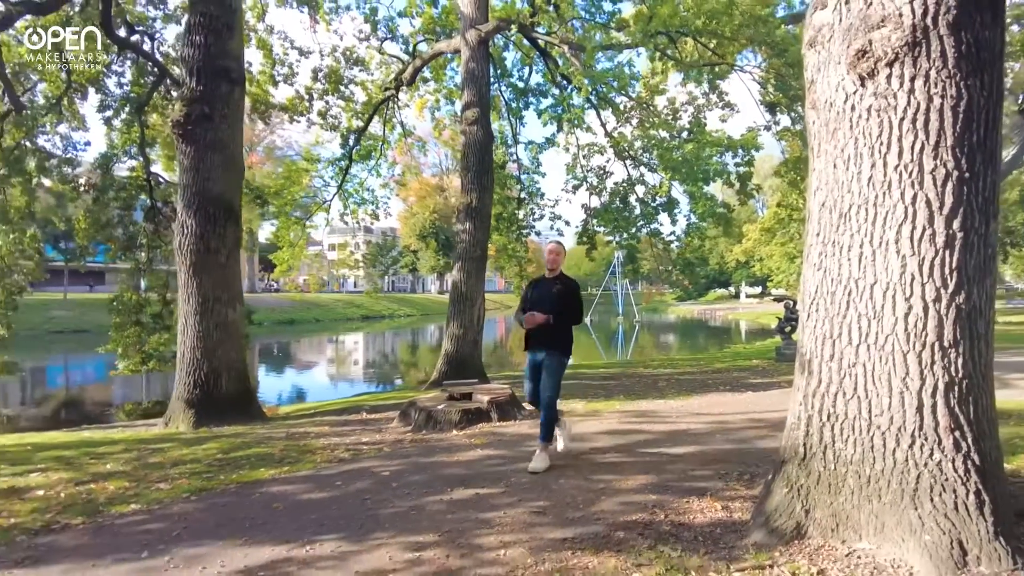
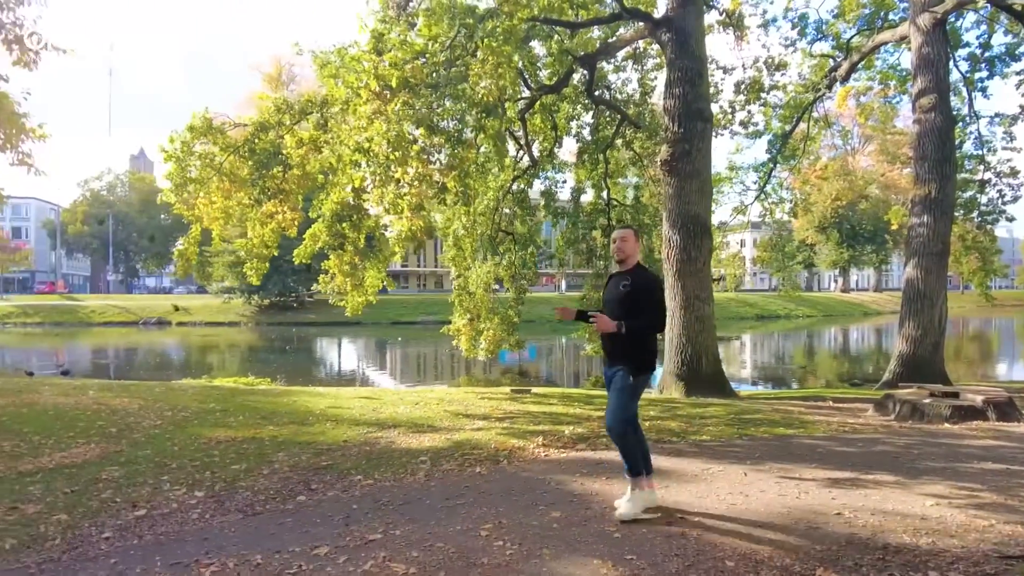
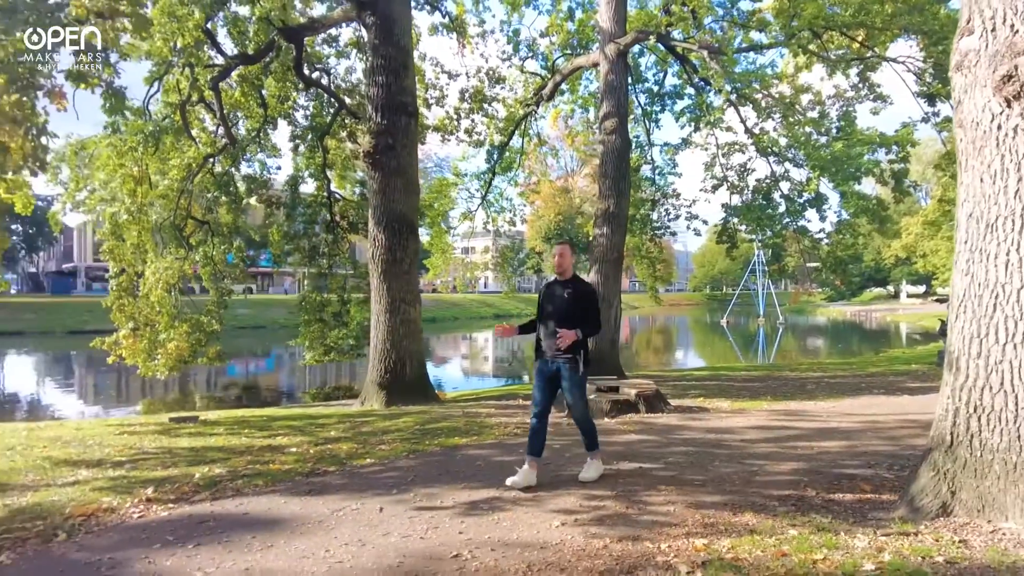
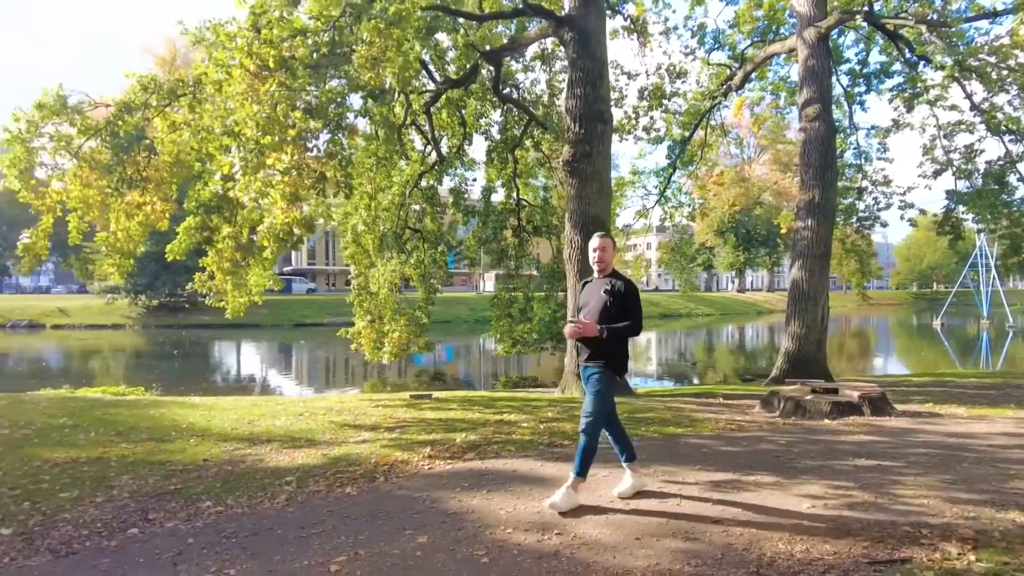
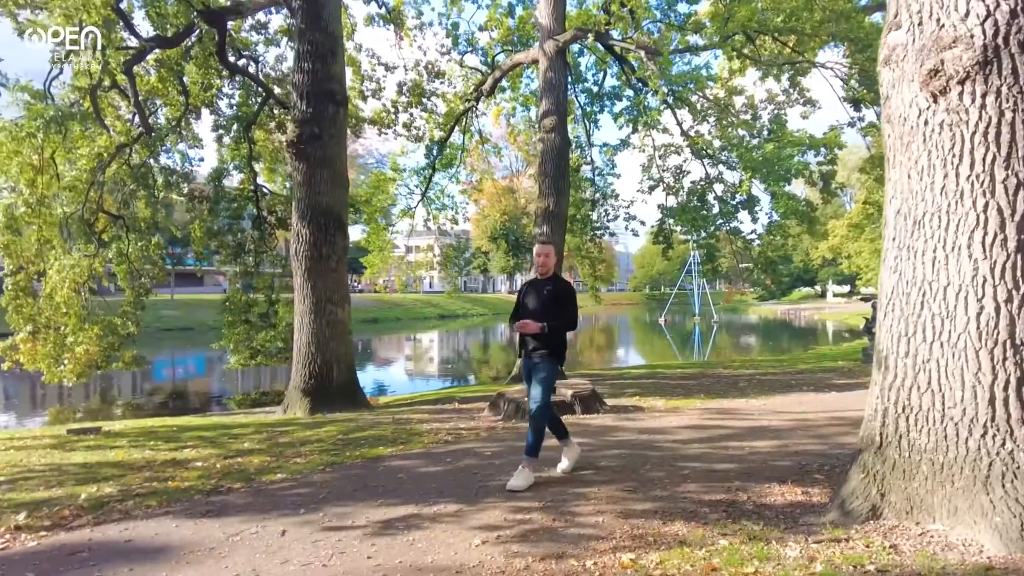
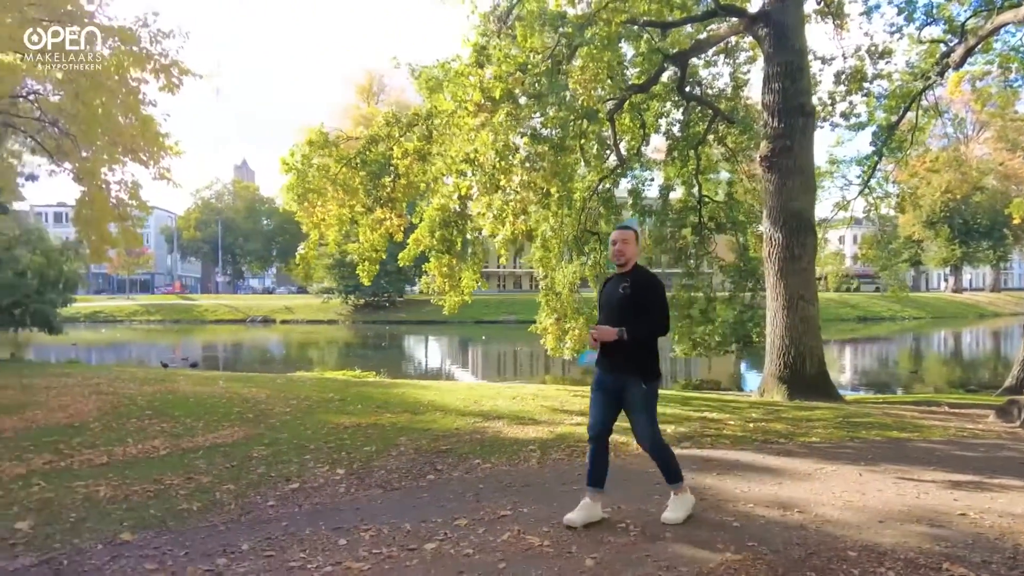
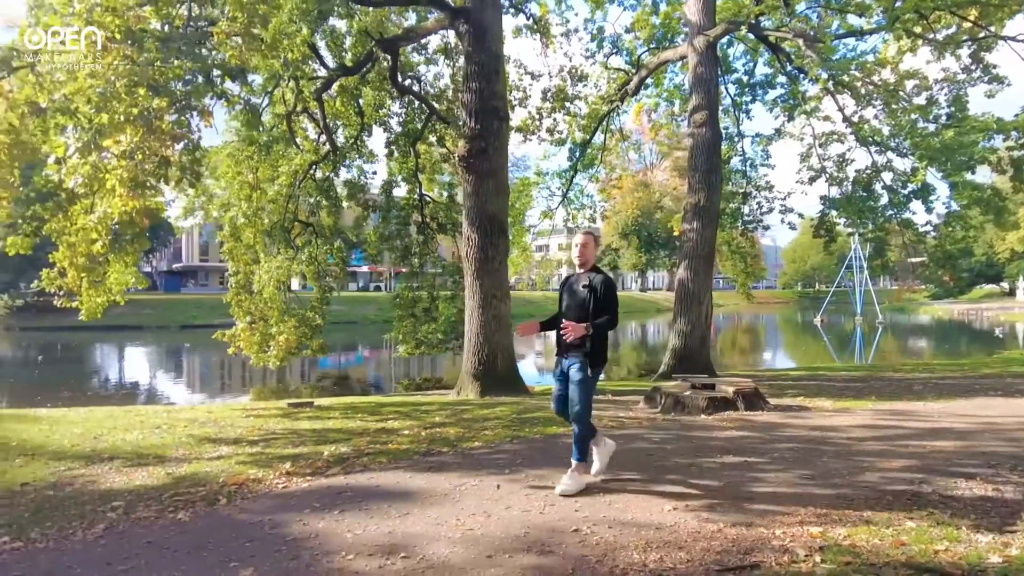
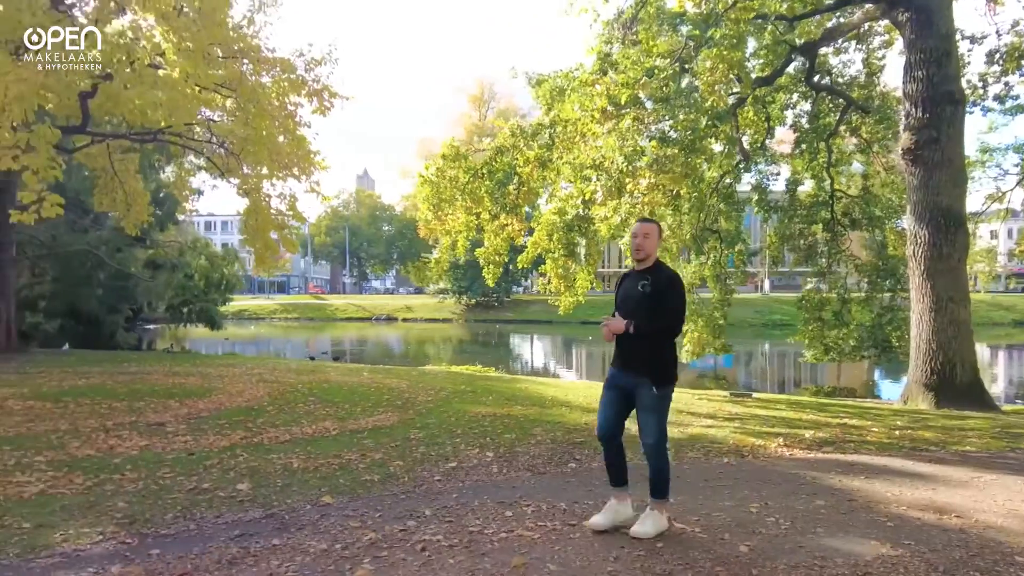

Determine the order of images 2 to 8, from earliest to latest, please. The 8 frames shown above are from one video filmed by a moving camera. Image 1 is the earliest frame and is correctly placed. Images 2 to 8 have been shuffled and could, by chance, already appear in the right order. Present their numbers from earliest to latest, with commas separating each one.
5, 3, 7, 4, 2, 6, 8
